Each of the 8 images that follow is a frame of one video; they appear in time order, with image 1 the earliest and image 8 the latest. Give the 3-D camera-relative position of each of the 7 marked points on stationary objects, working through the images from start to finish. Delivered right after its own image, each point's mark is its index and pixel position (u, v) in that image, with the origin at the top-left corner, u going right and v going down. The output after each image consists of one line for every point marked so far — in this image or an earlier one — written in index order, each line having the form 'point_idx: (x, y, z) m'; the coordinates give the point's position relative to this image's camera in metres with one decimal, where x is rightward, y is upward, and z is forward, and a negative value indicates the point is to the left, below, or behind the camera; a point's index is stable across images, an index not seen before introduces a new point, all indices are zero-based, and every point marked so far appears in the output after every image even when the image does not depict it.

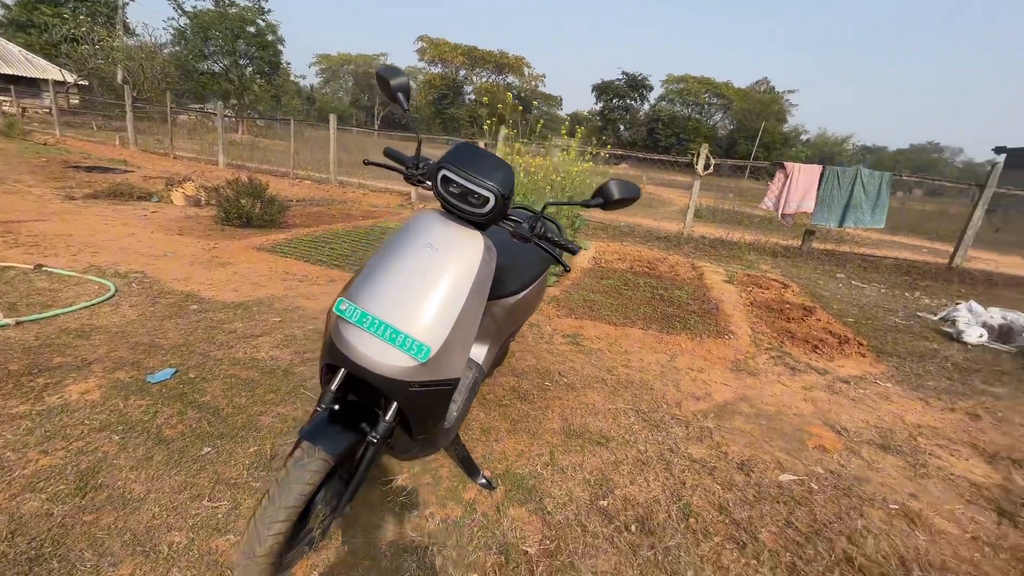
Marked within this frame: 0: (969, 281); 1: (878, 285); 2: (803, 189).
0: (+7.4, +0.1, +7.3) m
1: (+5.5, 0.0, +6.9) m
2: (+5.2, +1.8, +8.1) m
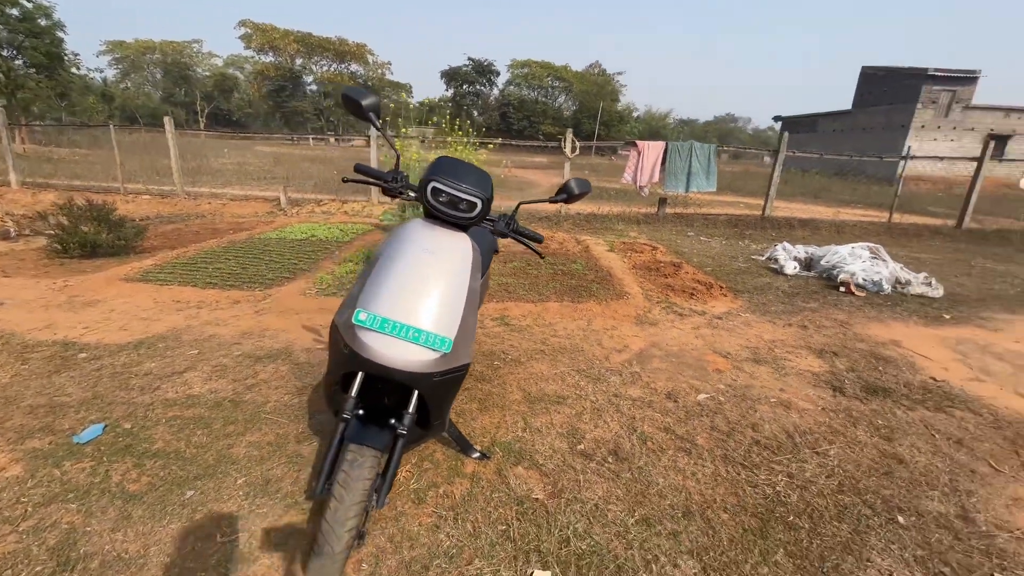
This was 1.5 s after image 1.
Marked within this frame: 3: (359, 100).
0: (+5.4, +1.3, +9.3) m
1: (+3.8, +0.9, +8.4) m
2: (+2.9, +2.6, +9.4) m
3: (-0.6, +0.7, +1.8) m
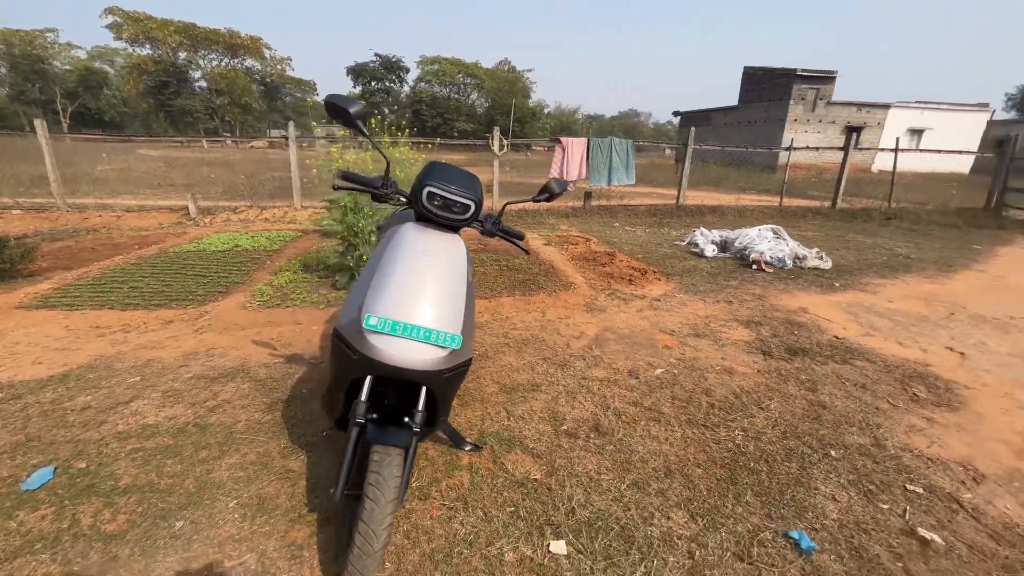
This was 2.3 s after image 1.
0: (+4.0, +1.7, +10.2) m
1: (+2.6, +1.2, +9.0) m
2: (+1.4, +2.8, +9.9) m
3: (-0.7, +0.7, +1.8) m
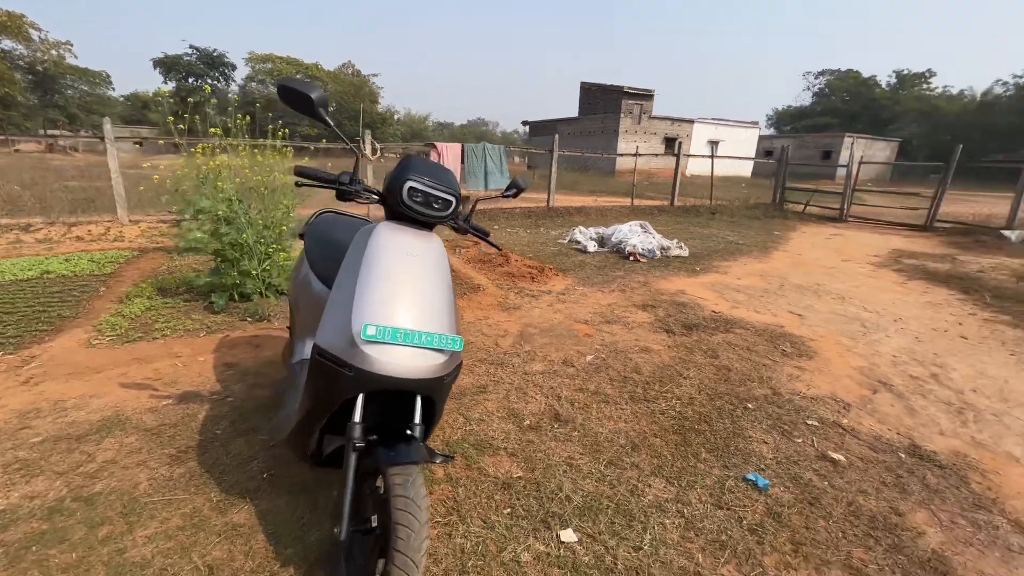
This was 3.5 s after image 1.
0: (+1.2, +1.8, +11.0) m
1: (+0.2, +1.2, +9.4) m
2: (-1.3, +2.7, +9.9) m
3: (-0.7, +0.7, +1.6) m
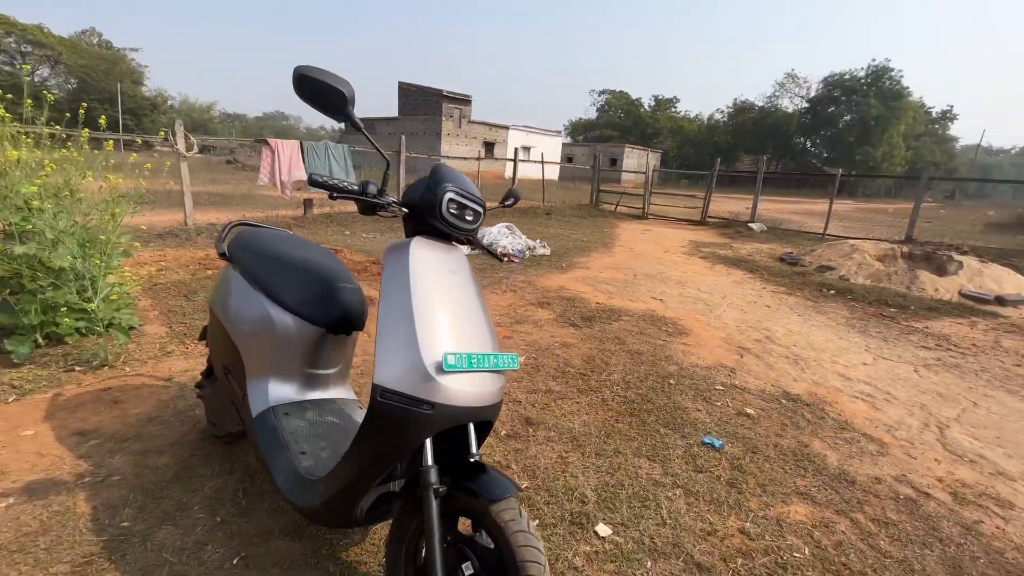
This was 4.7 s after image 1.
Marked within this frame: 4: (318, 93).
0: (-2.3, +1.7, +10.7) m
1: (-2.6, +1.1, +8.9) m
2: (-4.3, +2.4, +8.8) m
3: (-0.5, +0.6, +1.3) m
4: (-0.6, +0.6, +1.3) m
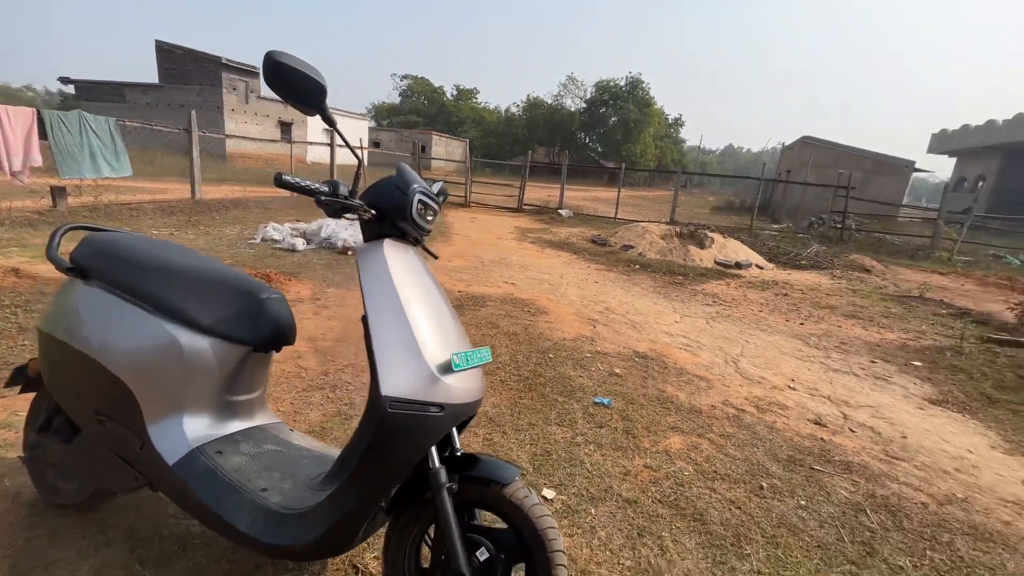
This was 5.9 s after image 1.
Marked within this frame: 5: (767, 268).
0: (-5.9, +1.6, +9.1) m
1: (-5.5, +1.0, +7.4) m
2: (-7.0, +2.2, +6.5) m
3: (-0.5, +0.5, +1.2) m
4: (-0.6, +0.5, +1.2) m
5: (+4.9, +0.4, +8.7) m
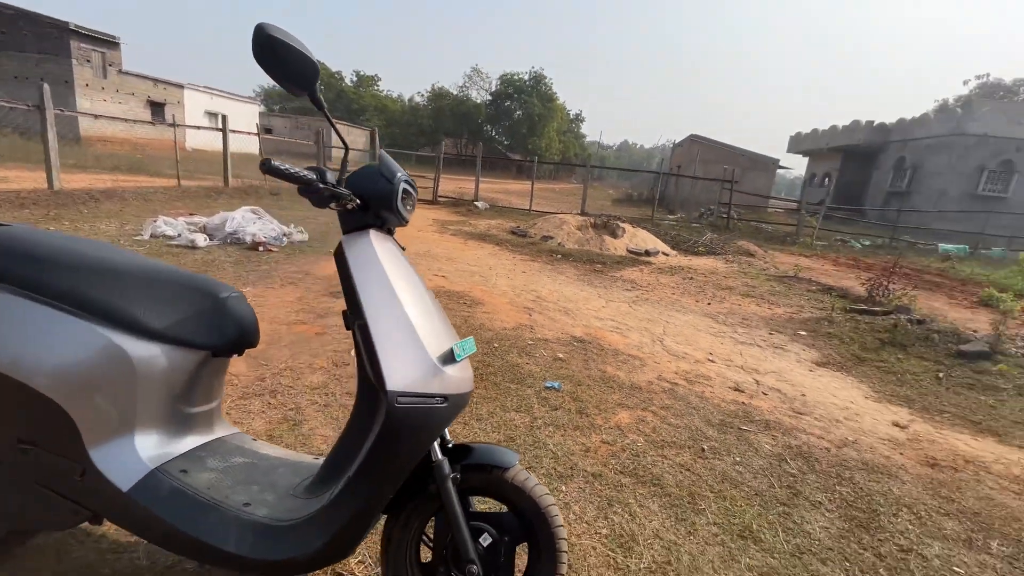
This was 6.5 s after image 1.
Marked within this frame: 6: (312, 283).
0: (-7.4, +1.5, +7.8) m
1: (-6.6, +0.9, +6.2) m
2: (-8.0, +2.0, +5.1) m
3: (-0.5, +0.6, +1.1) m
4: (-0.6, +0.5, +1.1) m
5: (+3.3, +0.7, +9.5) m
6: (-2.2, 0.0, +4.9) m
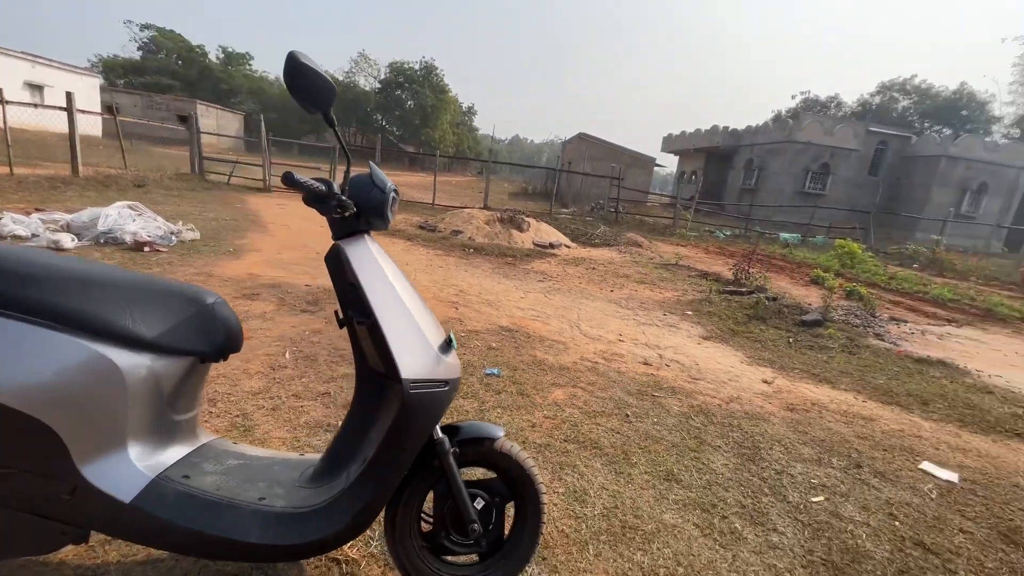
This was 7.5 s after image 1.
0: (-8.7, +1.3, +6.2) m
1: (-7.5, +0.7, +4.8) m
2: (-8.7, +1.8, +3.4) m
3: (-0.5, +0.6, +1.2) m
4: (-0.5, +0.5, +1.2) m
5: (+1.4, +0.9, +10.3) m
6: (-3.0, 0.0, +4.6) m
